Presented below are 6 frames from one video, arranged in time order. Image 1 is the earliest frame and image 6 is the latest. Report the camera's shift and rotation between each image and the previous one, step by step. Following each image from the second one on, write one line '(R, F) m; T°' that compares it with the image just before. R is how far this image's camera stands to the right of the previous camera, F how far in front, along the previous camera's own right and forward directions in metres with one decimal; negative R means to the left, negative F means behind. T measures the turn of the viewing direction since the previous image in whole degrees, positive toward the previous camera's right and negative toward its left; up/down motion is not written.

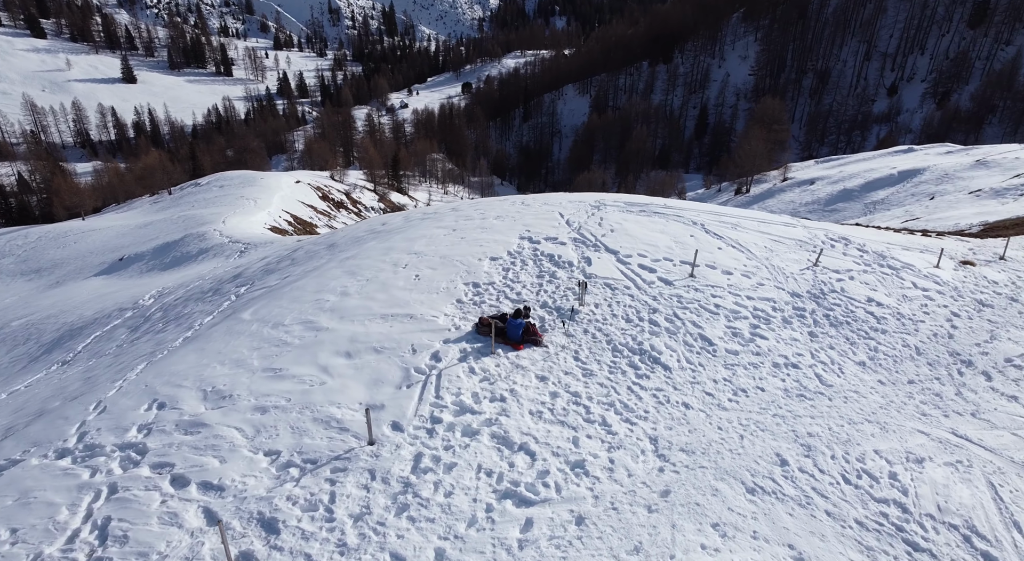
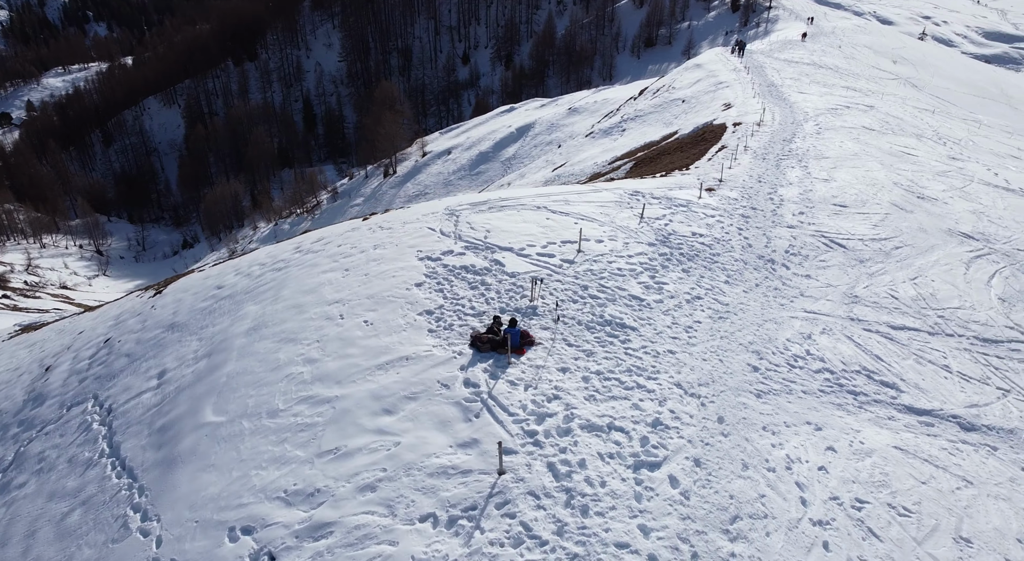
(-3.6, -0.1) m; +19°
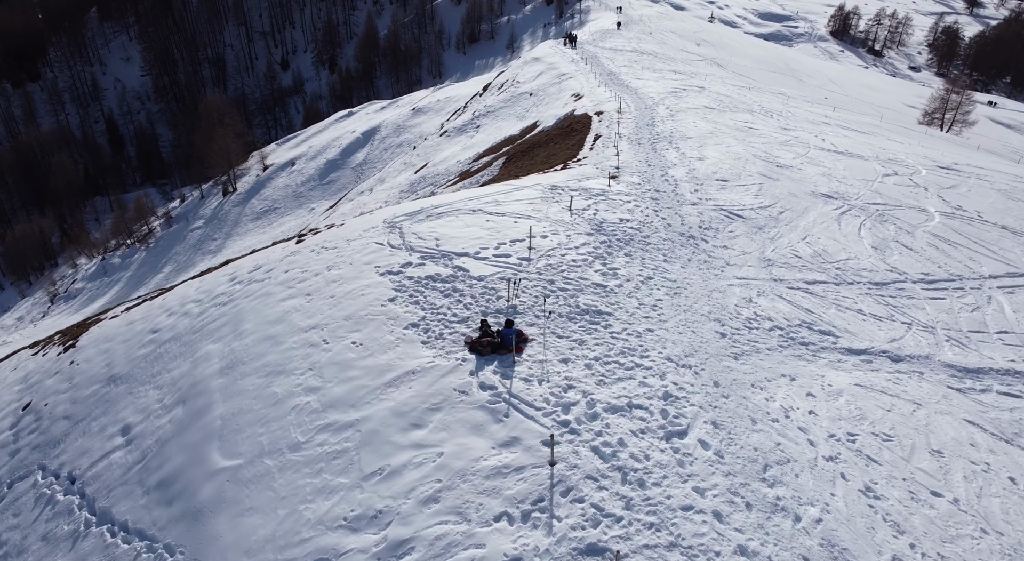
(-1.7, -0.3) m; +9°
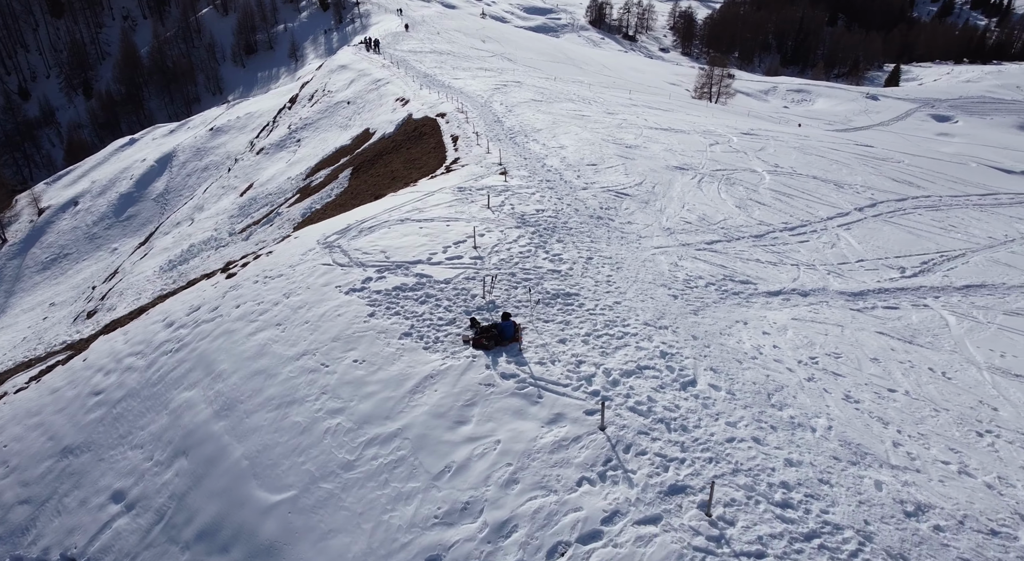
(-2.5, -0.5) m; +12°
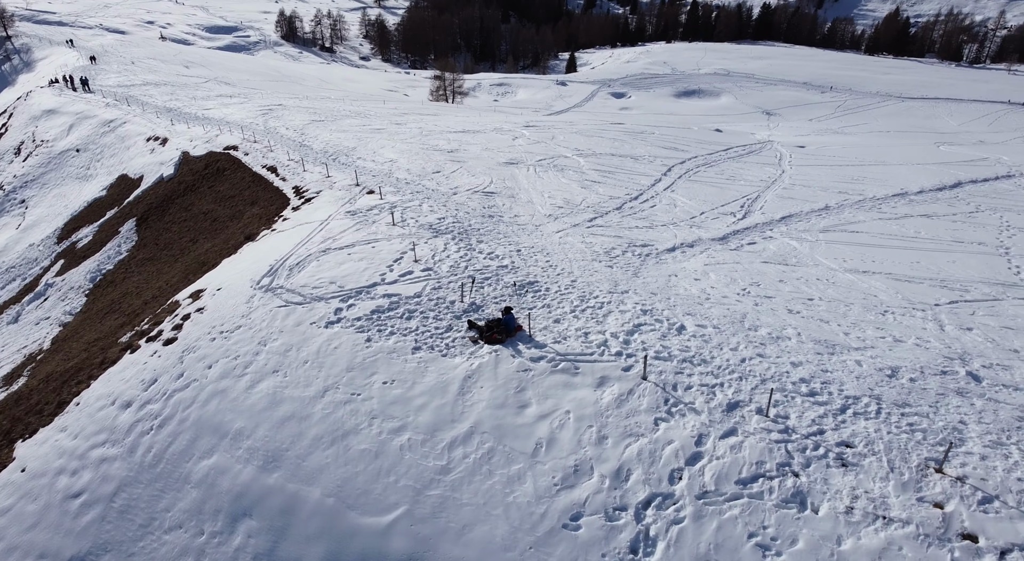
(-3.5, -0.5) m; +15°
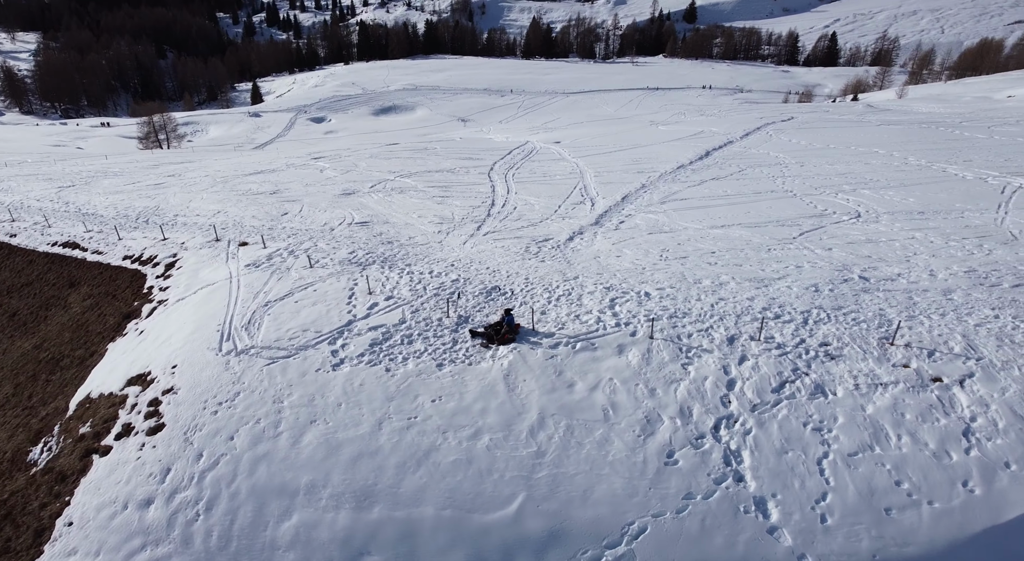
(-3.7, -1.1) m; +15°
